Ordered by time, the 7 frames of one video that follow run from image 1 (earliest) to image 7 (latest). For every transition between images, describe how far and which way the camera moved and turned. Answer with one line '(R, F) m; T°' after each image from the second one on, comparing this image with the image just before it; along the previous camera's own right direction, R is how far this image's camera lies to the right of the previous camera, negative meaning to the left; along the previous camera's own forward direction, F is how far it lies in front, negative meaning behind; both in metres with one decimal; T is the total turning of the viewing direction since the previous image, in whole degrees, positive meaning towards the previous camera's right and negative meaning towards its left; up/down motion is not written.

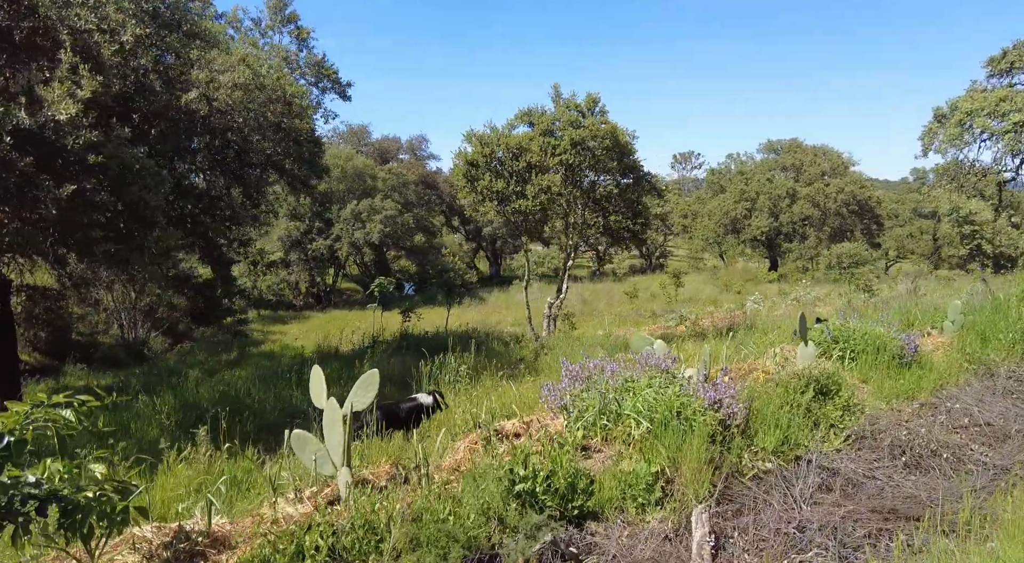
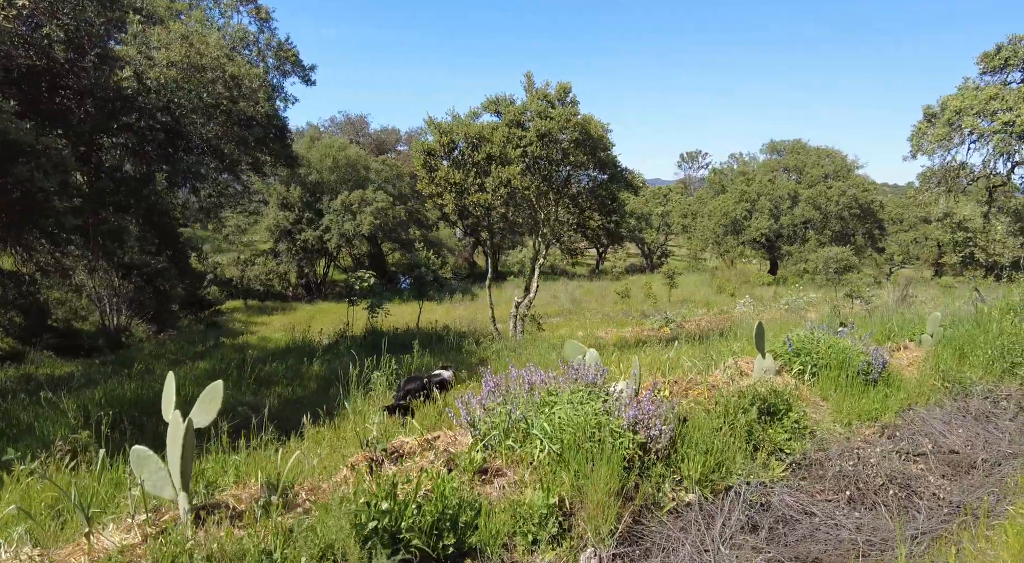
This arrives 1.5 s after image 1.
(+0.6, +0.5) m; -1°
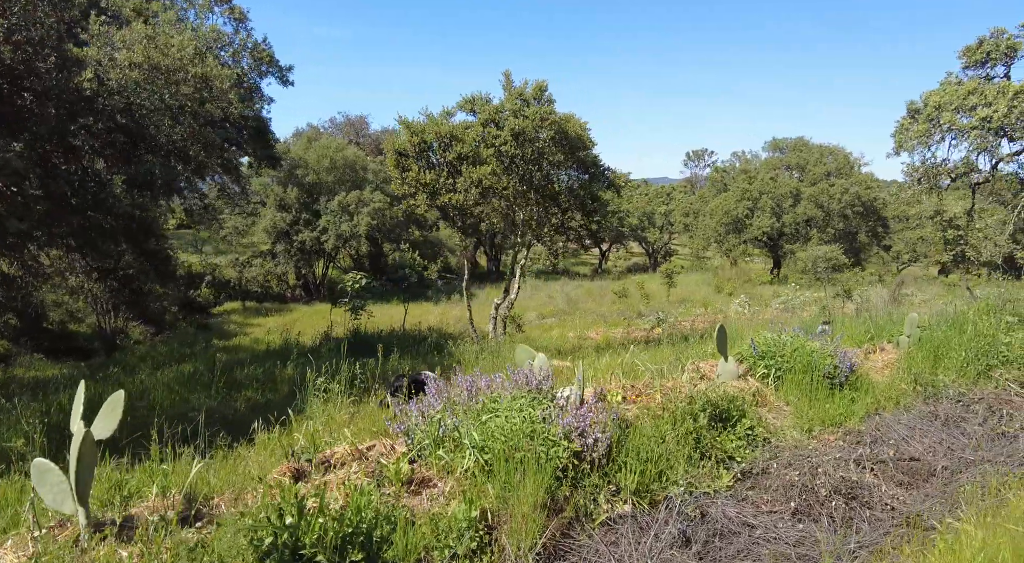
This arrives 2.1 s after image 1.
(+0.4, +0.1) m; -1°
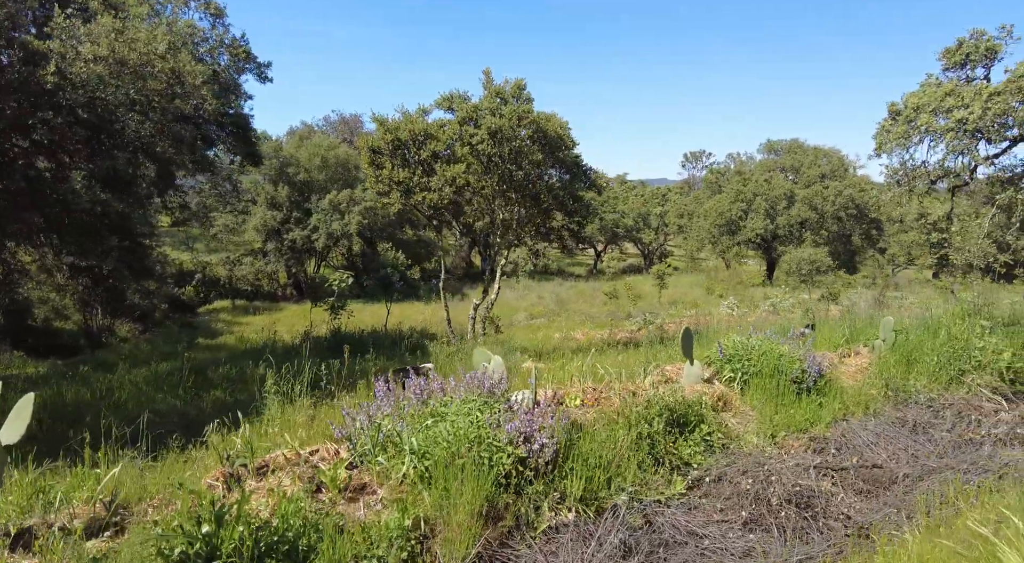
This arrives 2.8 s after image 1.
(+0.3, +0.1) m; 0°
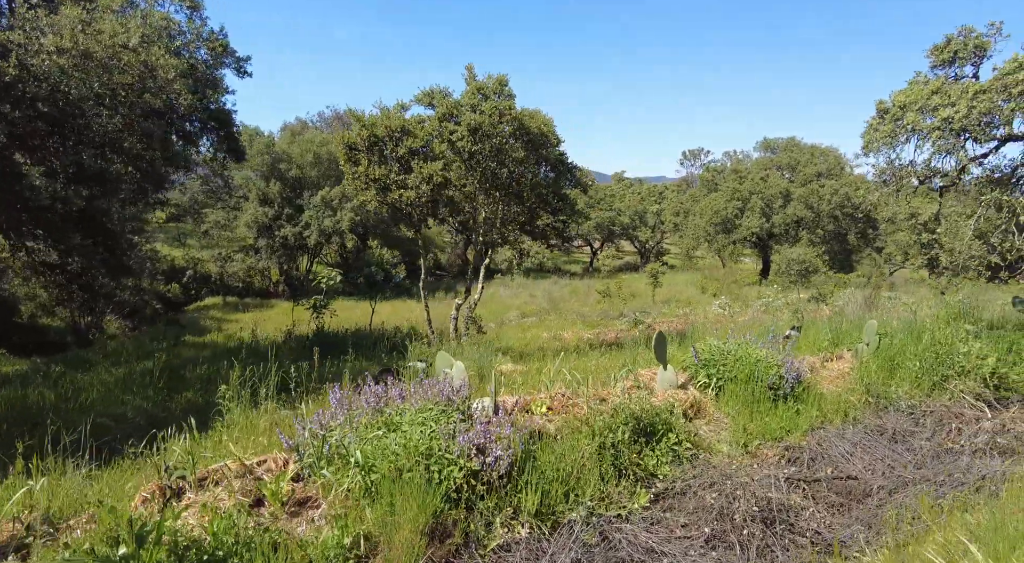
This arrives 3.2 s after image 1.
(+0.2, +0.2) m; 0°
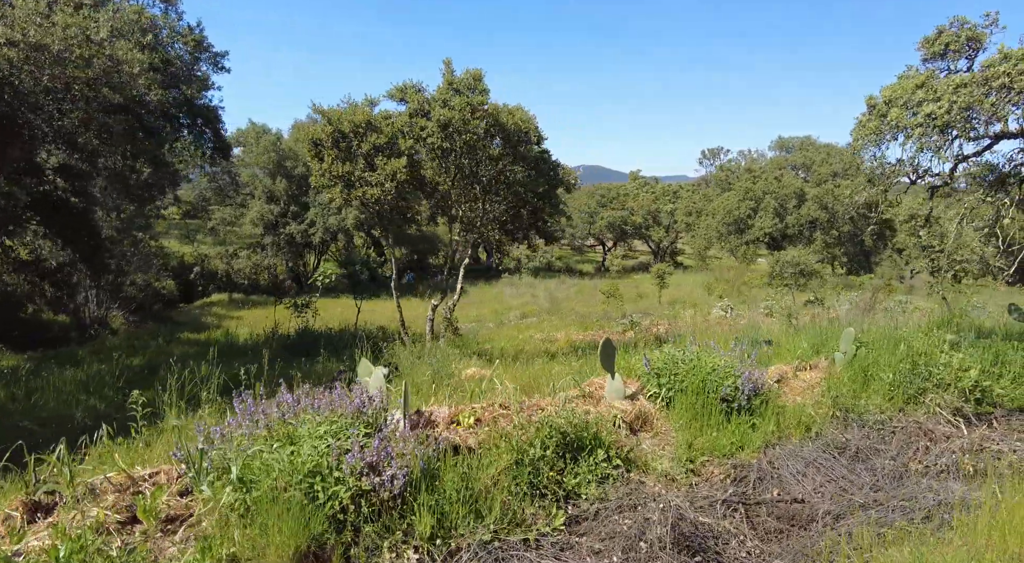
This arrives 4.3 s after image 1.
(+0.6, +0.3) m; -2°
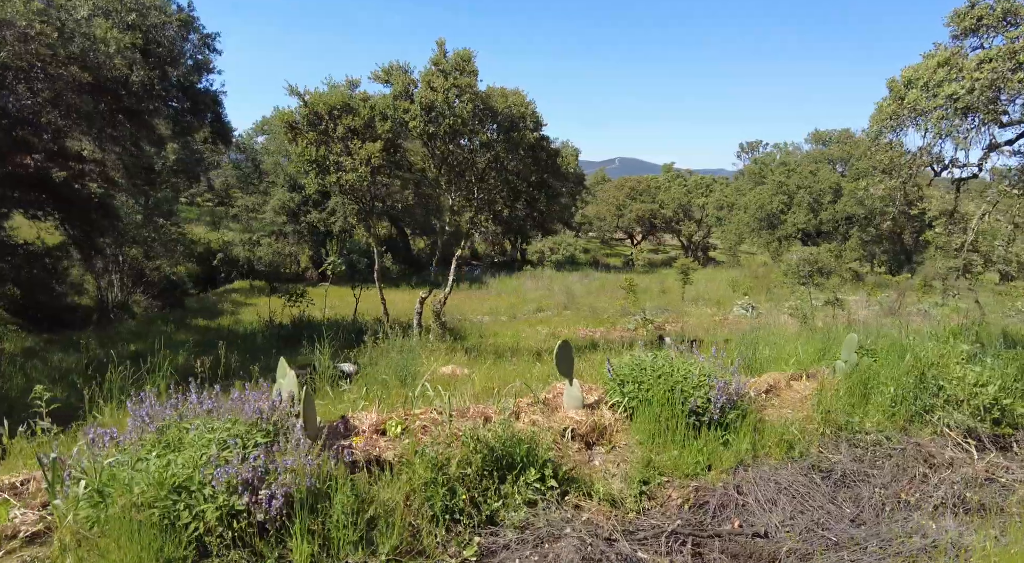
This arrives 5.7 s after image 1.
(+0.6, +0.5) m; -3°
